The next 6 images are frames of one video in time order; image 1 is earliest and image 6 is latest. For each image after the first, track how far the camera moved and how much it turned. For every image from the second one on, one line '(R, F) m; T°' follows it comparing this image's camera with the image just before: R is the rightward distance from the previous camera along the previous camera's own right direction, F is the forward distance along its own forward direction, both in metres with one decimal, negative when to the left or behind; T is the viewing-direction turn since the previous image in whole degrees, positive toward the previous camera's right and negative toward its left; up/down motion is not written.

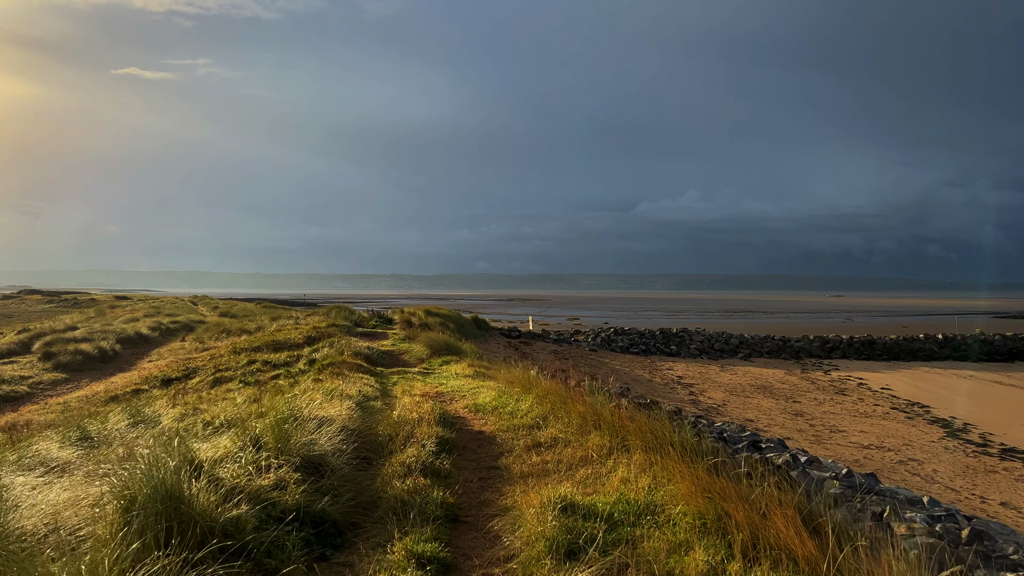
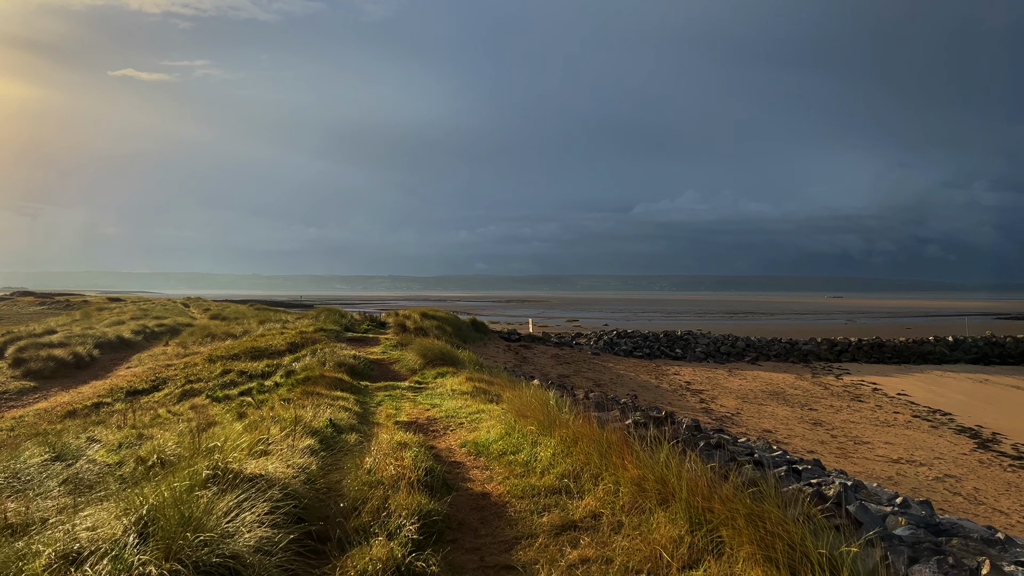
(-0.1, +1.3) m; 0°
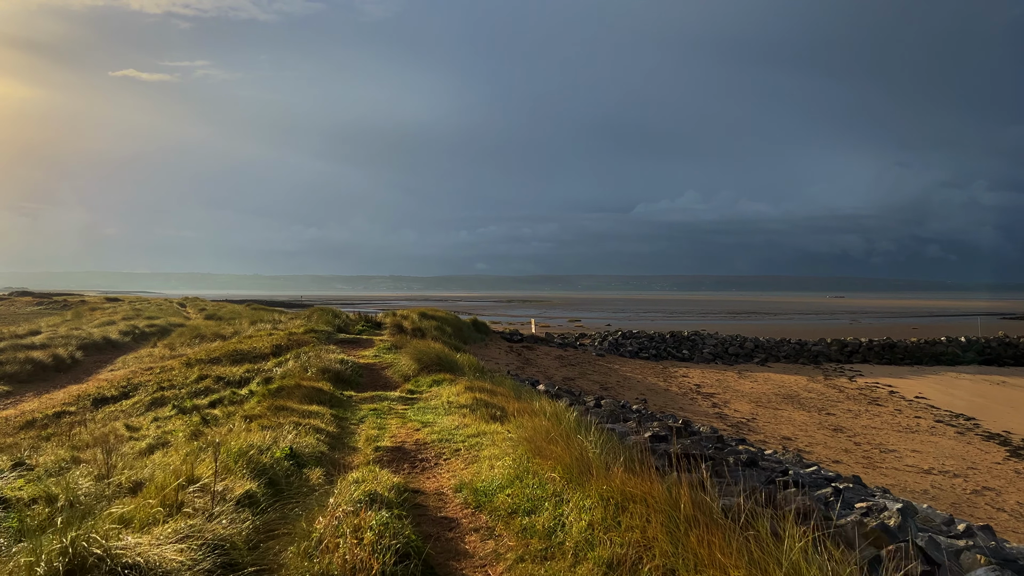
(-0.1, +1.1) m; 0°
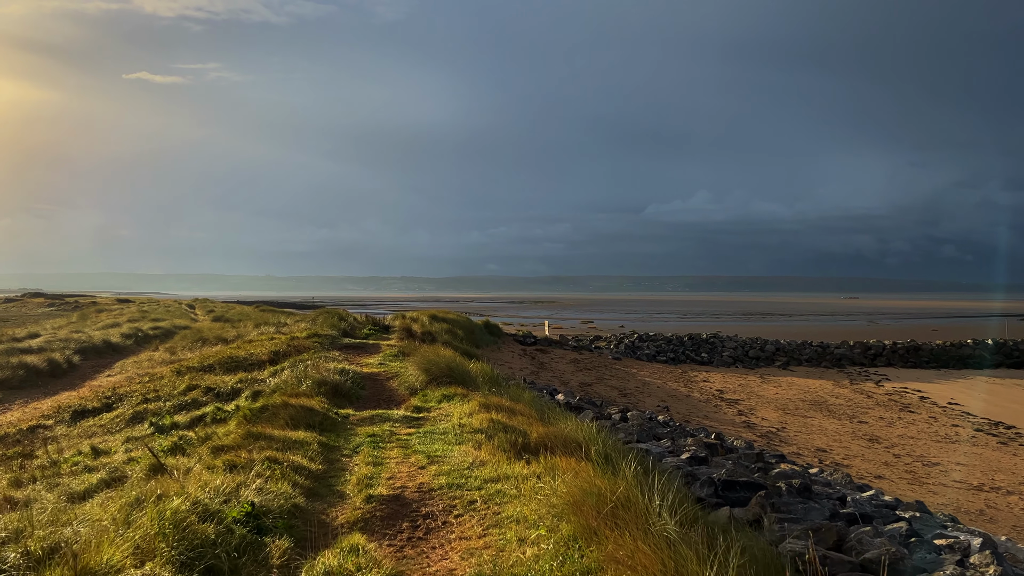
(-0.1, +1.0) m; -1°
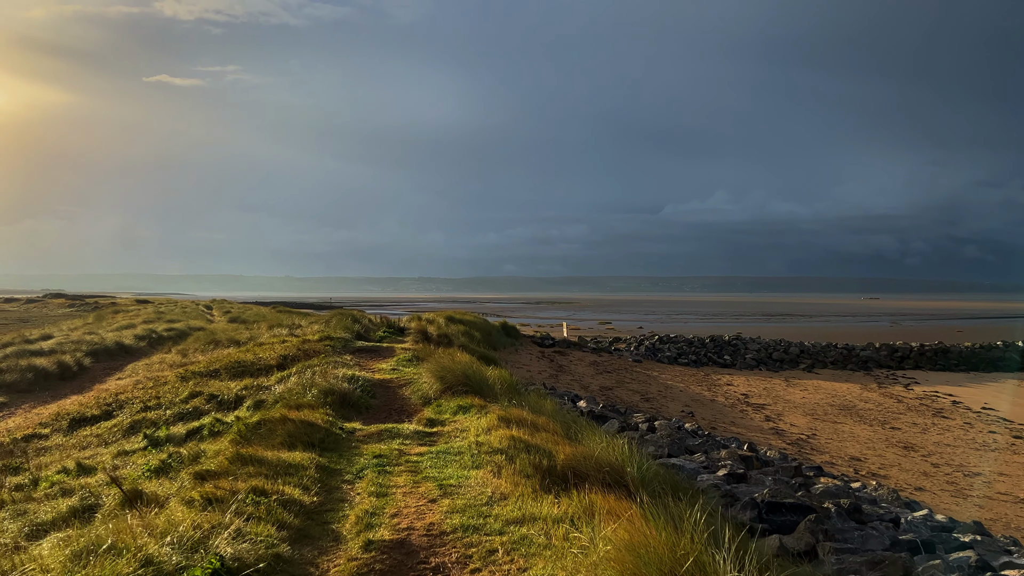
(-0.1, +0.6) m; -2°
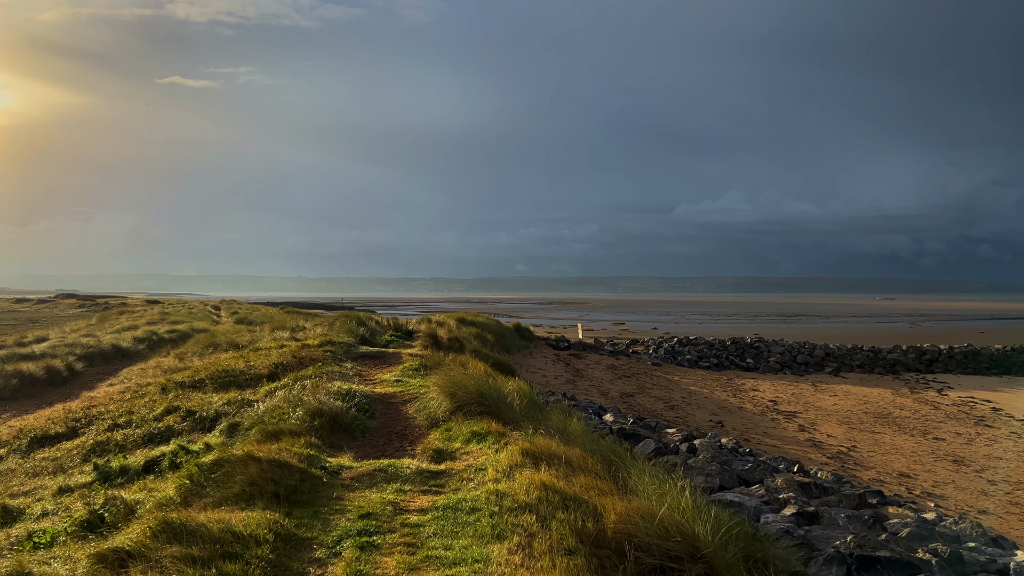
(-0.2, +1.2) m; -1°
